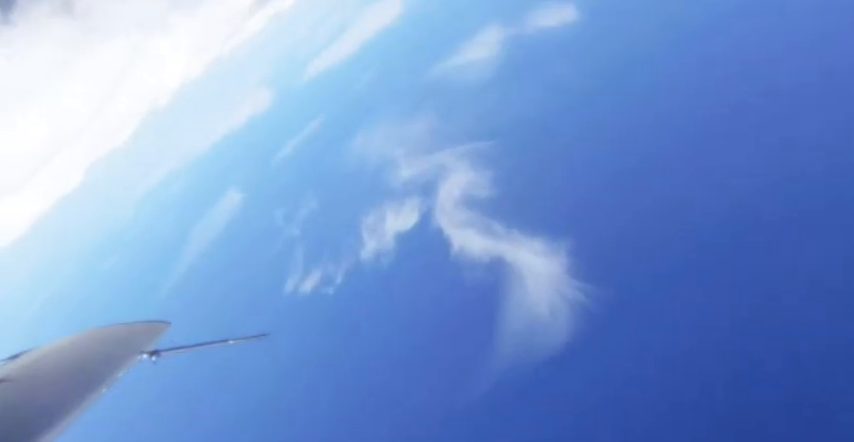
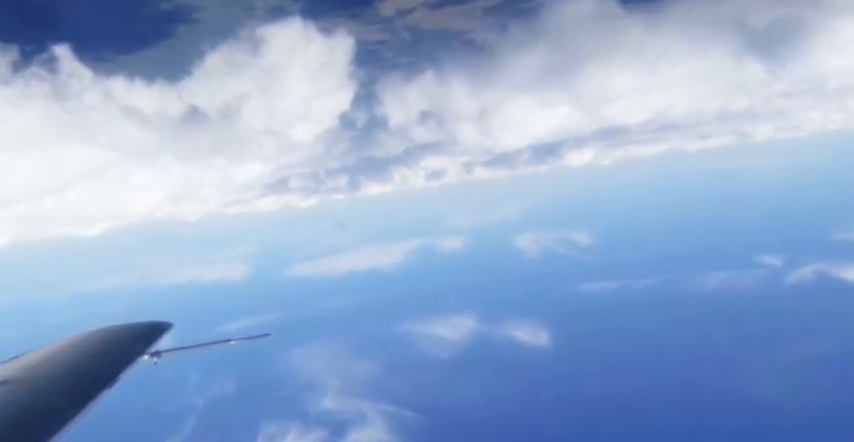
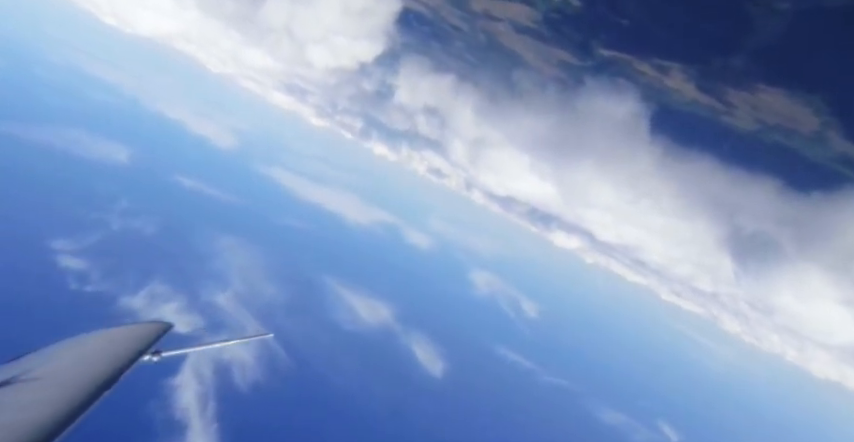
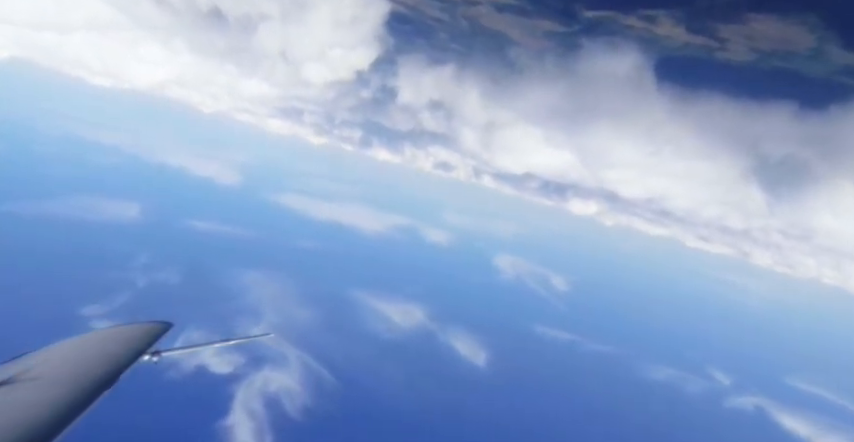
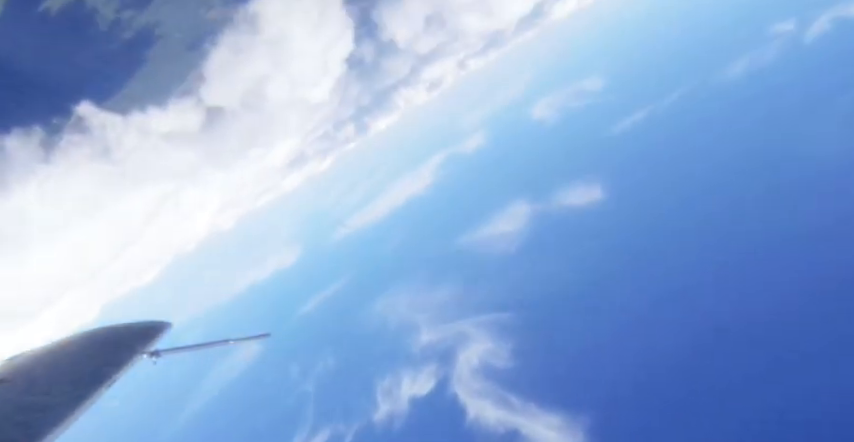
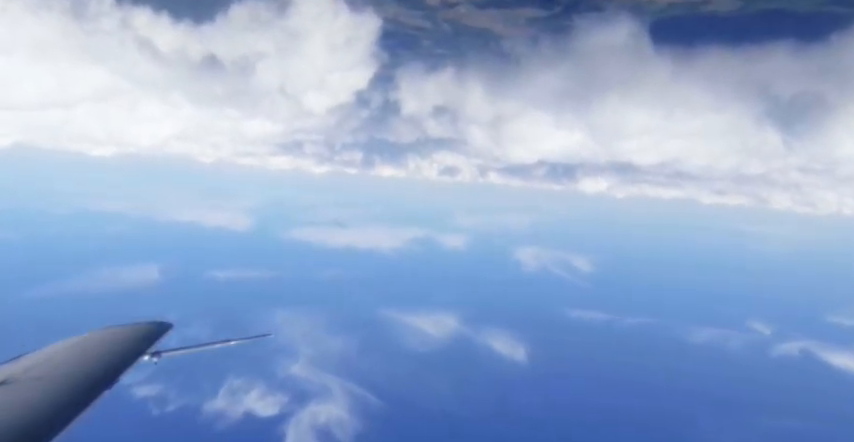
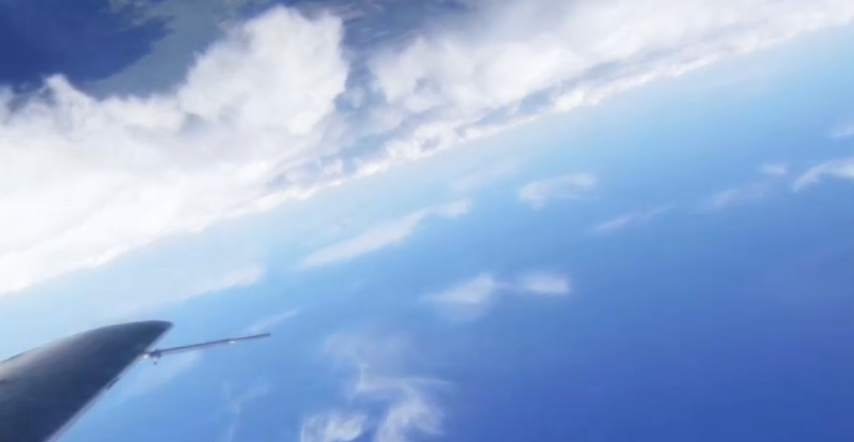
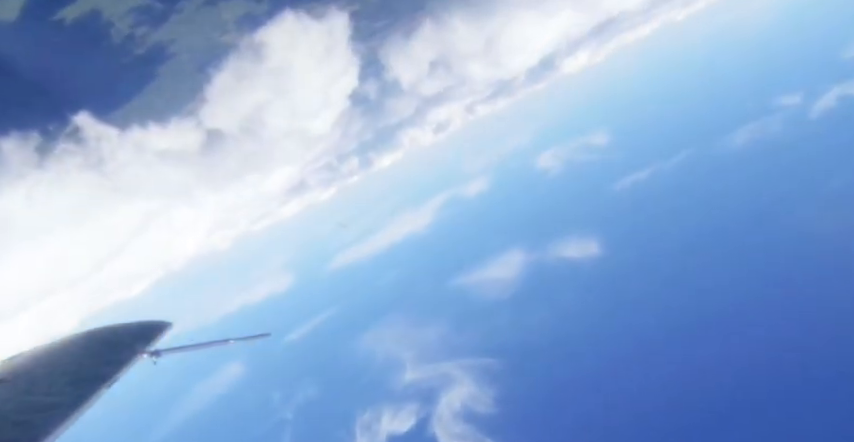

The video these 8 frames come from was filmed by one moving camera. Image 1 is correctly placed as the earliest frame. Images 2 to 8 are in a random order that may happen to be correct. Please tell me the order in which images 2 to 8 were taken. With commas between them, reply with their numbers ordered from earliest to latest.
5, 8, 7, 2, 6, 4, 3
